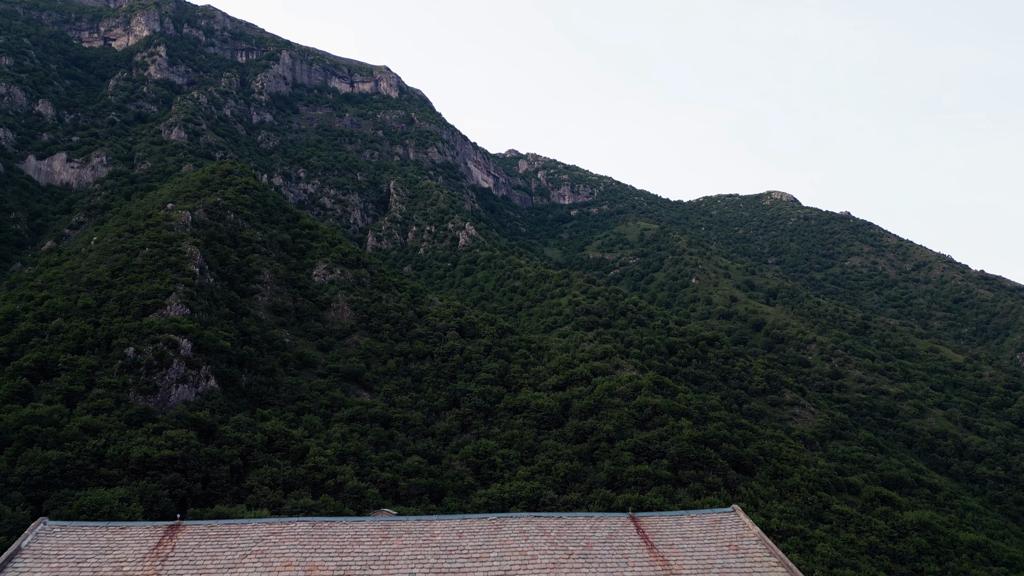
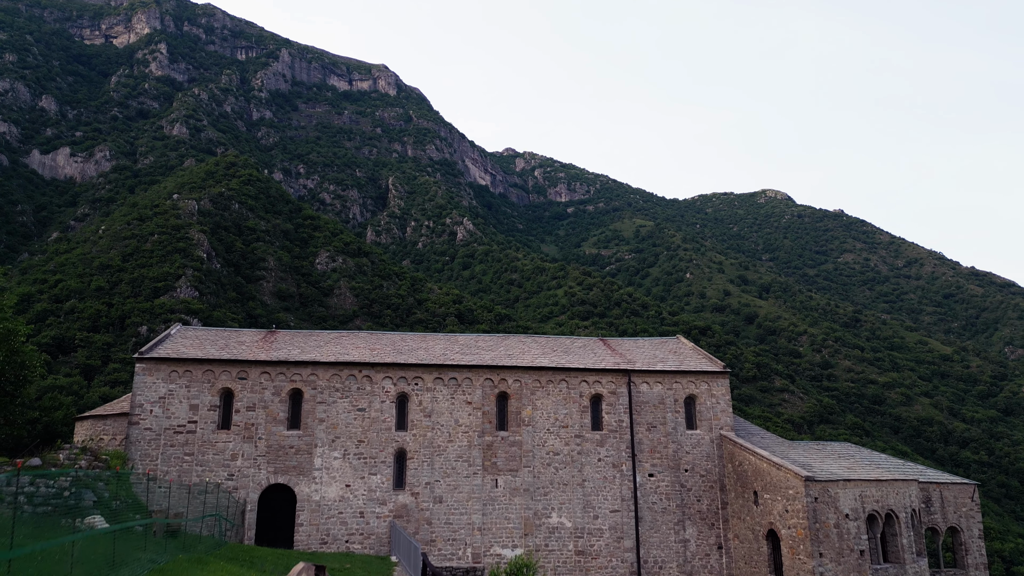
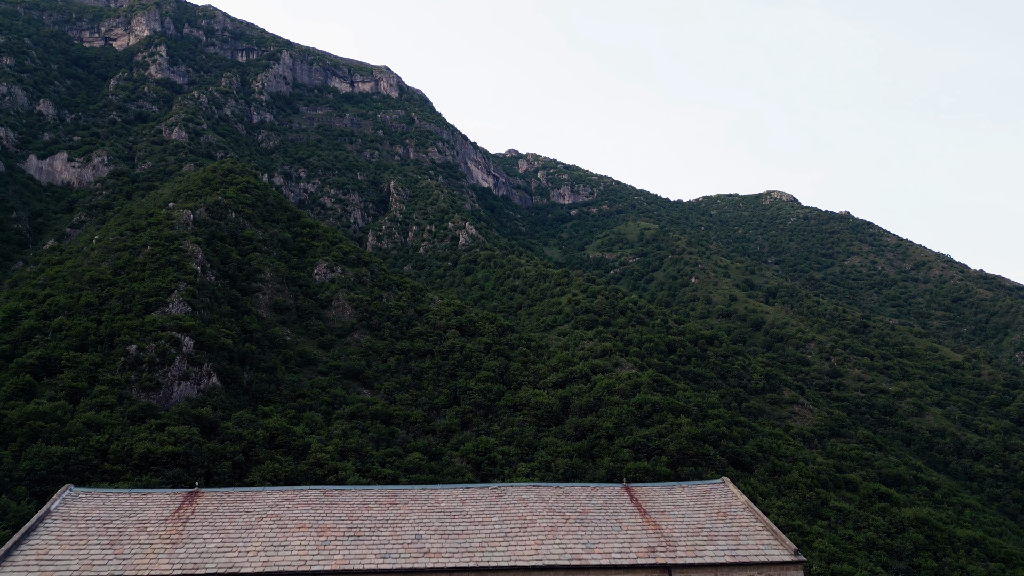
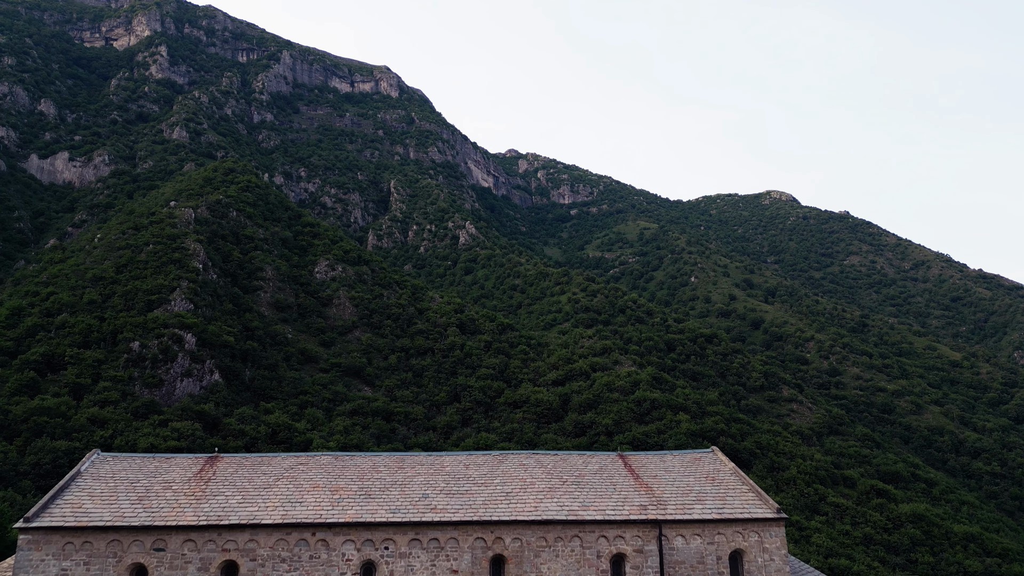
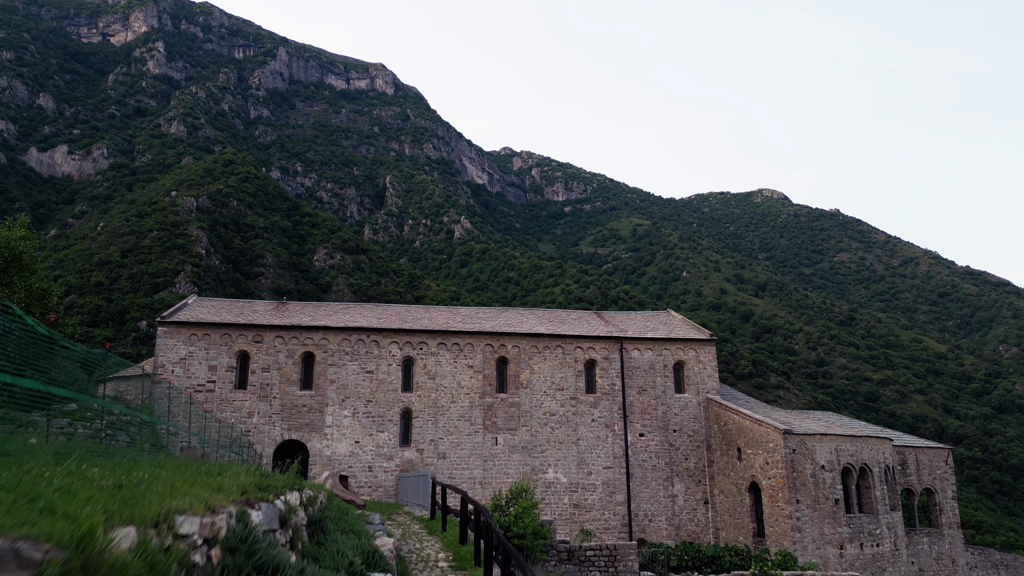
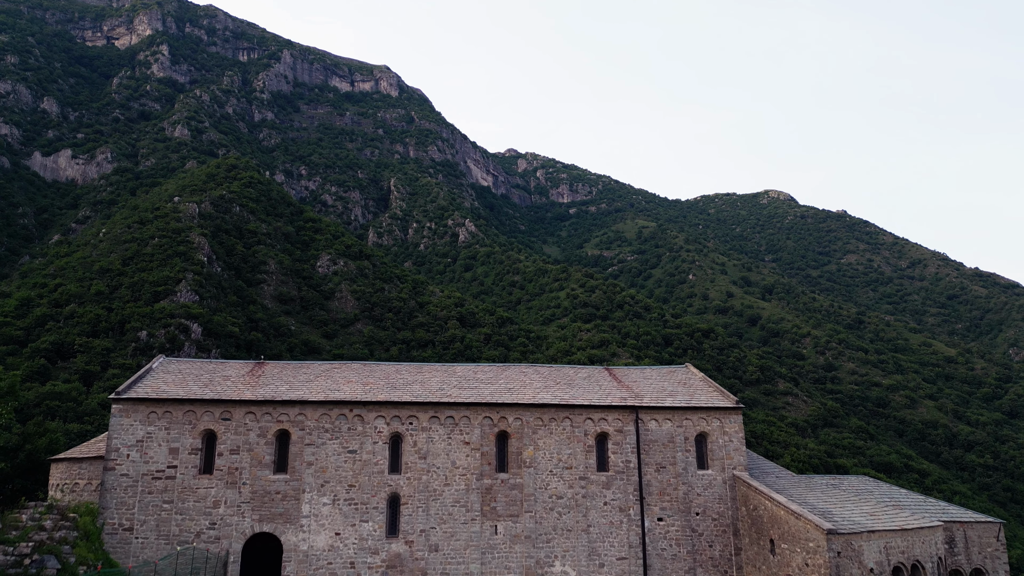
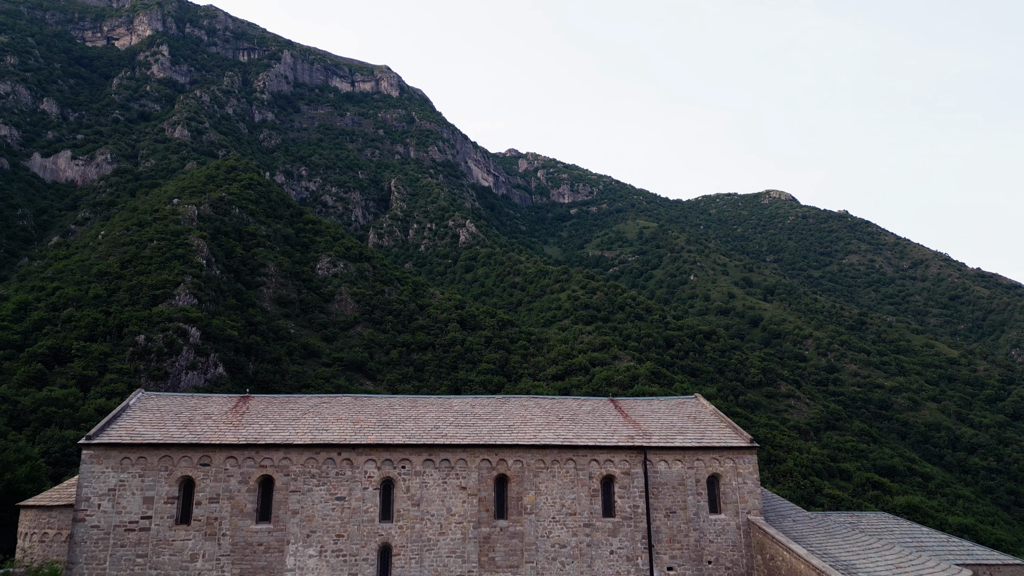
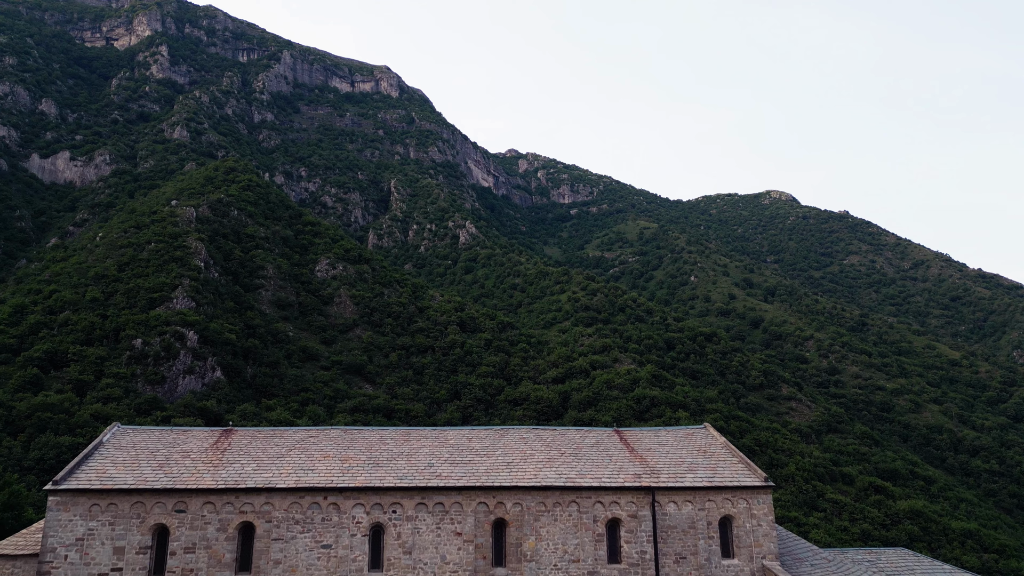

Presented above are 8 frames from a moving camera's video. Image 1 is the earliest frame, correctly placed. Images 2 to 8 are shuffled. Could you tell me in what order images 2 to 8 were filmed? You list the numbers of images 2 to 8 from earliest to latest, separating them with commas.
3, 4, 8, 7, 6, 2, 5
